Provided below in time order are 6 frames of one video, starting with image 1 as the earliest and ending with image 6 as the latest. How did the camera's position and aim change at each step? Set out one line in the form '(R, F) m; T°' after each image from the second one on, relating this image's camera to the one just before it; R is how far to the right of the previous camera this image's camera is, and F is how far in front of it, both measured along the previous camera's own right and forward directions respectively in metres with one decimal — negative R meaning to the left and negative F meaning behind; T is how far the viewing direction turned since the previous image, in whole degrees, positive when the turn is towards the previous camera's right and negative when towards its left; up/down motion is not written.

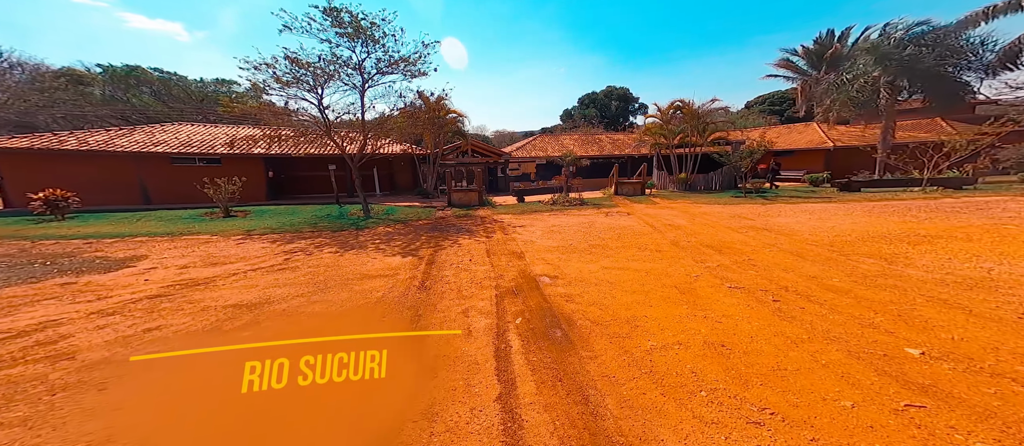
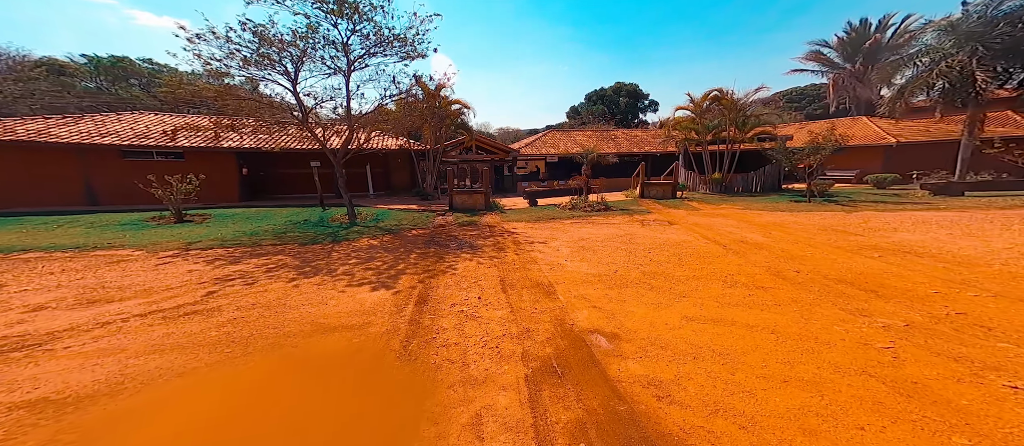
(-0.4, +2.2) m; 0°
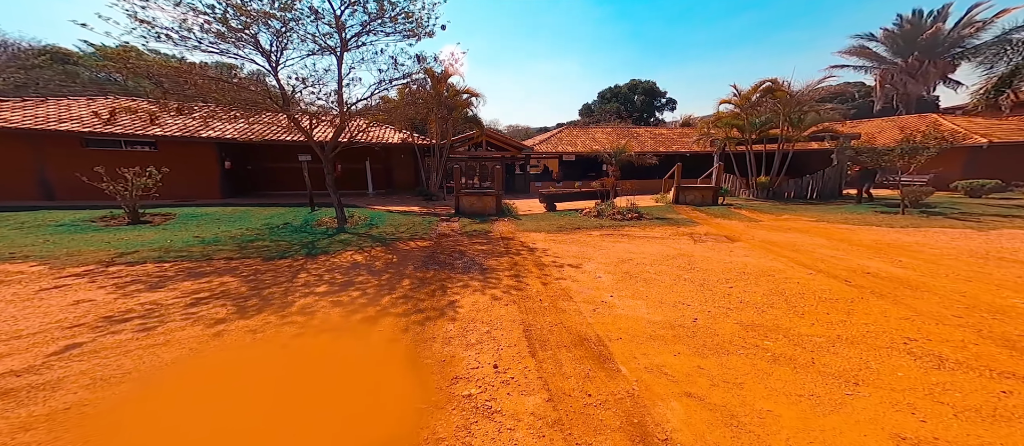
(-0.3, +1.9) m; -1°
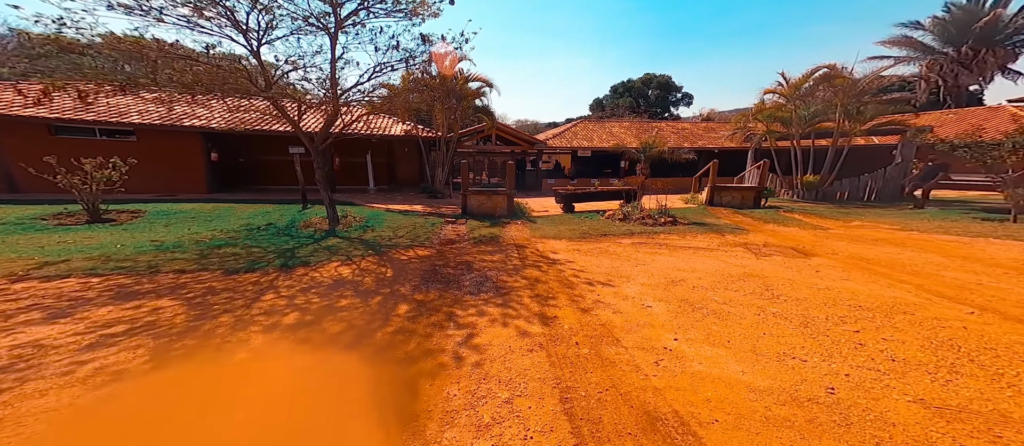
(-0.2, +1.4) m; -1°
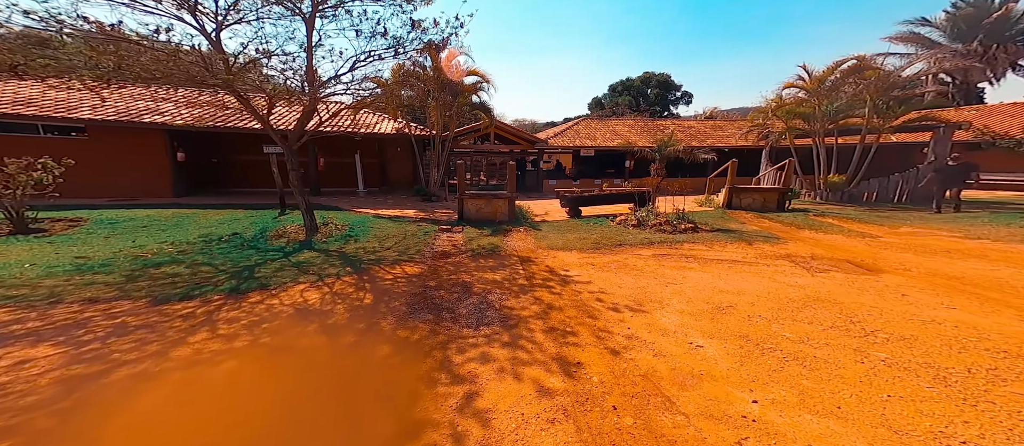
(-0.2, +1.1) m; +1°
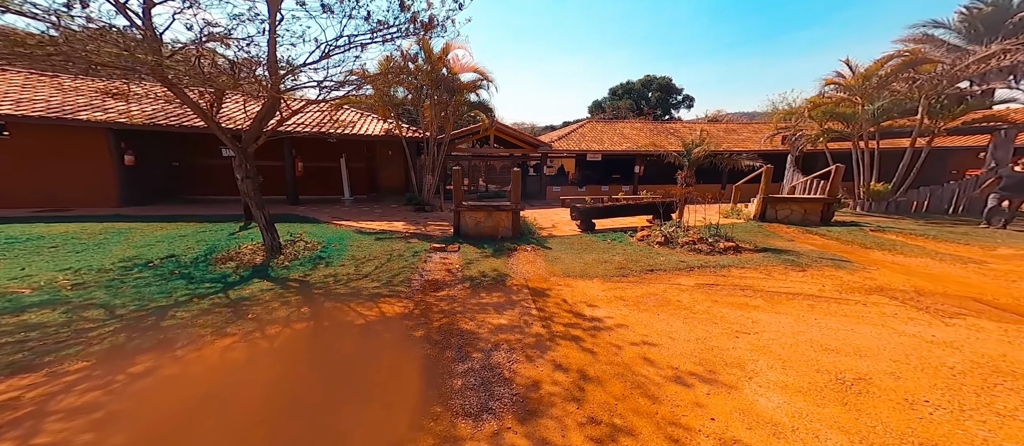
(-0.2, +1.4) m; +1°
